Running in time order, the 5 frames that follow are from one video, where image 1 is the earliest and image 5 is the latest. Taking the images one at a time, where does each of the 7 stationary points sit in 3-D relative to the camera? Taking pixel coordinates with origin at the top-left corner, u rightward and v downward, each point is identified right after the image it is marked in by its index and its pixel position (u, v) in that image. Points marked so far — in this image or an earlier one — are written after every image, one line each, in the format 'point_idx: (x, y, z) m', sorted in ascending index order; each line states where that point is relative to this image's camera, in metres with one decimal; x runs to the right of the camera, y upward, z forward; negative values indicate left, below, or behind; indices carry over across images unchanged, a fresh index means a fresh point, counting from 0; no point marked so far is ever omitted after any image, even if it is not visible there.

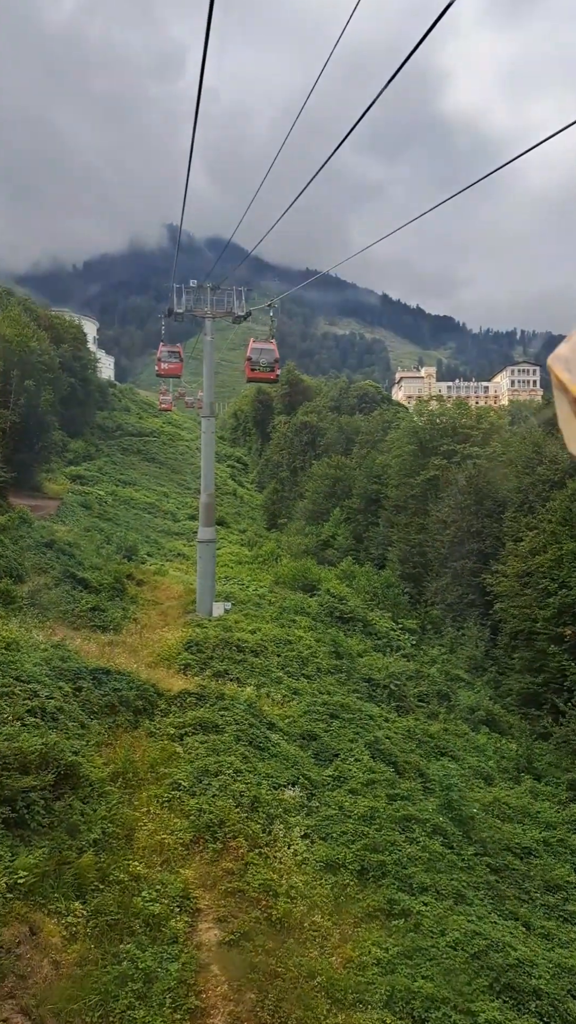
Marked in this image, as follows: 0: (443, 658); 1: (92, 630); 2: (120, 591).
0: (+4.0, -3.8, +18.7) m
1: (-4.2, -2.6, +15.5) m
2: (-4.5, -2.1, +19.5) m
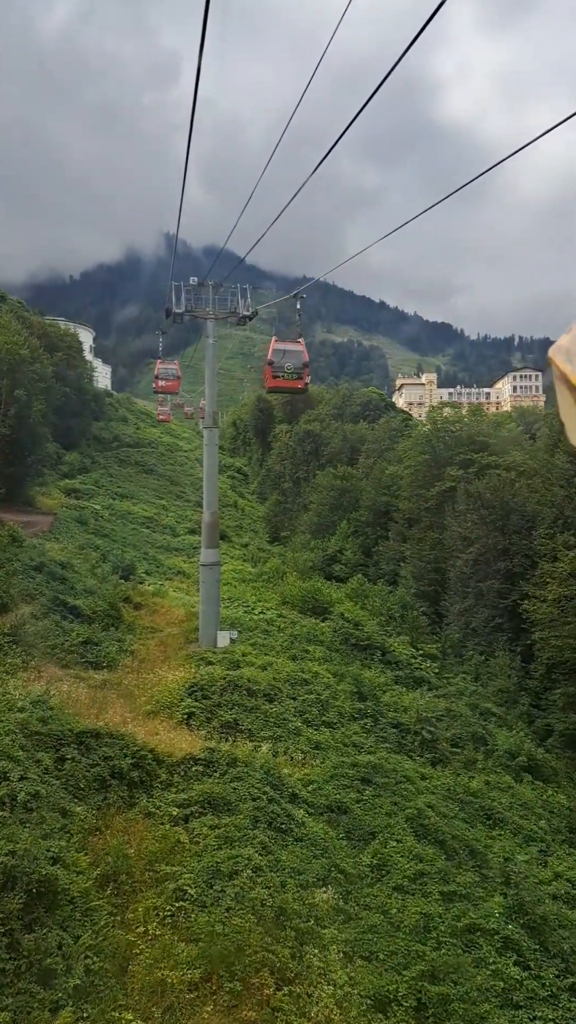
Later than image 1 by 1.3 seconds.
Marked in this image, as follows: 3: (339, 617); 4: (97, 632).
0: (+4.3, -4.2, +17.0) m
1: (-3.9, -3.0, +13.8) m
2: (-4.2, -2.6, +17.8) m
3: (+1.4, -2.9, +20.0) m
4: (-4.2, -2.6, +15.8) m
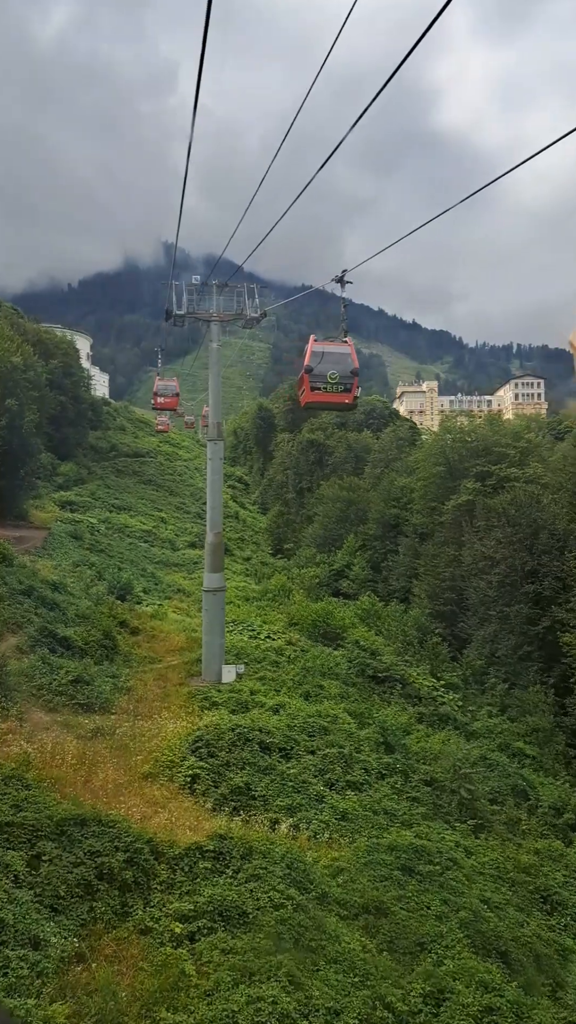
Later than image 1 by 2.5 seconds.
0: (+4.6, -4.7, +15.5) m
1: (-3.7, -3.4, +12.3) m
2: (-4.0, -3.1, +16.2) m
3: (+1.7, -3.4, +18.4) m
4: (-3.9, -3.1, +14.3) m
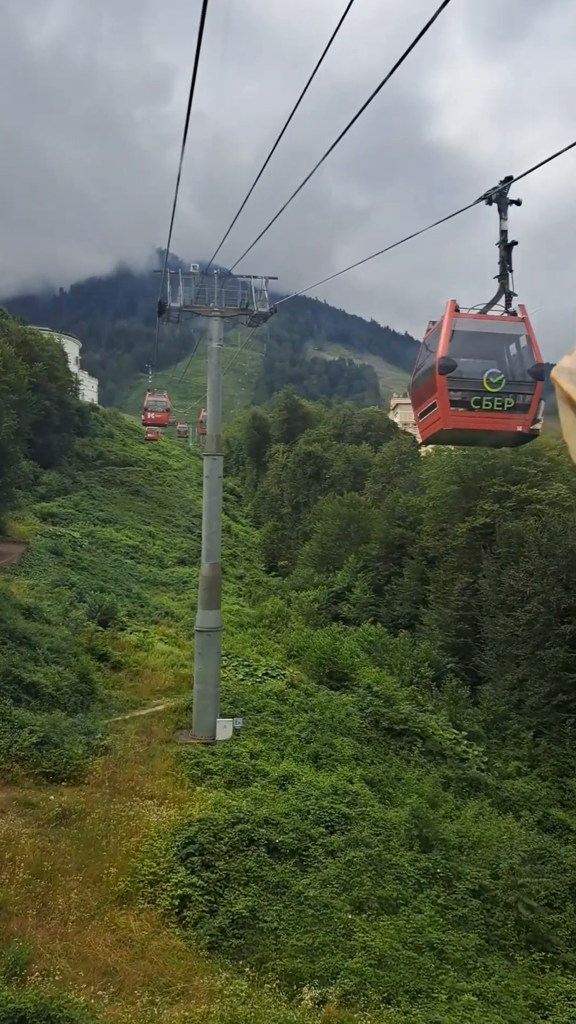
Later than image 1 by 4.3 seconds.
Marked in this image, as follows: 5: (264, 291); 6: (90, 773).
0: (+4.6, -5.2, +13.4) m
1: (-3.5, -3.9, +10.1) m
2: (-3.9, -3.5, +14.0) m
3: (+1.7, -3.9, +16.3) m
4: (-3.8, -3.5, +12.0) m
5: (-0.4, +4.2, +13.5) m
6: (-3.0, -3.9, +10.8) m
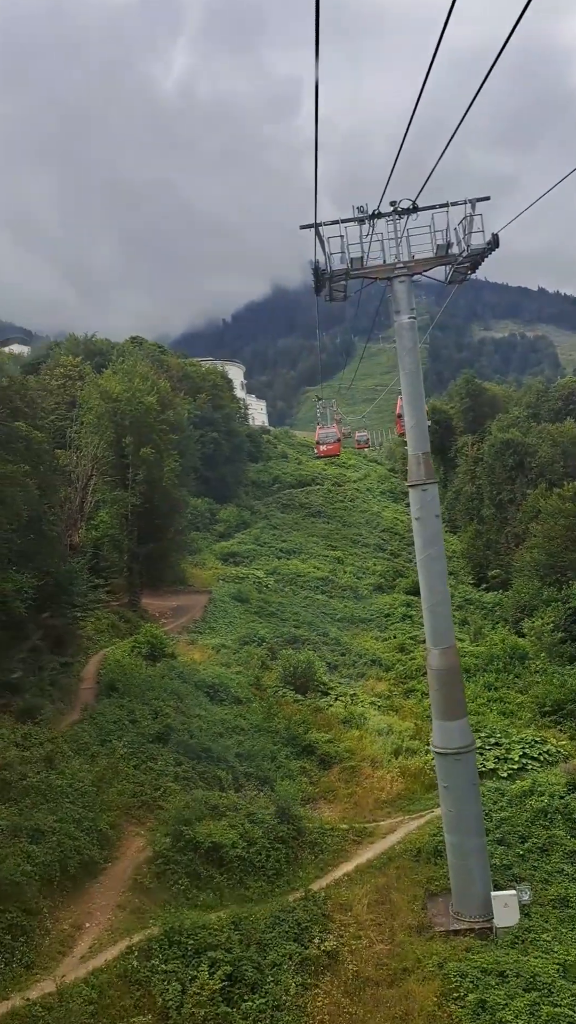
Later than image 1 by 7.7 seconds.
0: (+8.3, -5.1, +7.2) m
1: (-0.5, -4.9, +6.1) m
2: (+0.1, -4.5, +10.0) m
3: (+6.1, -4.1, +10.8) m
4: (-0.4, -4.5, +8.1) m
5: (+2.2, +3.6, +8.8) m
6: (+0.2, -4.8, +6.7) m
